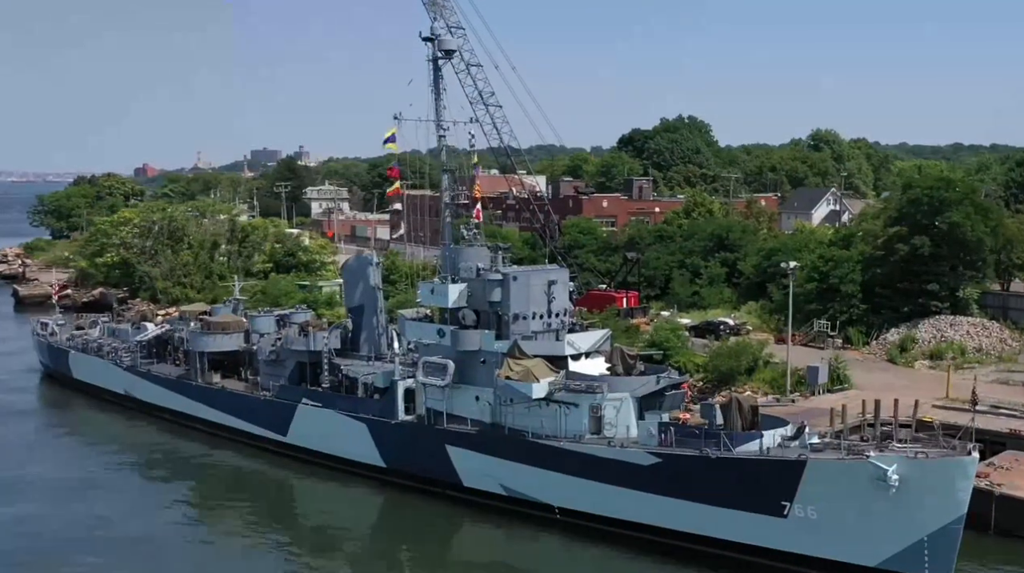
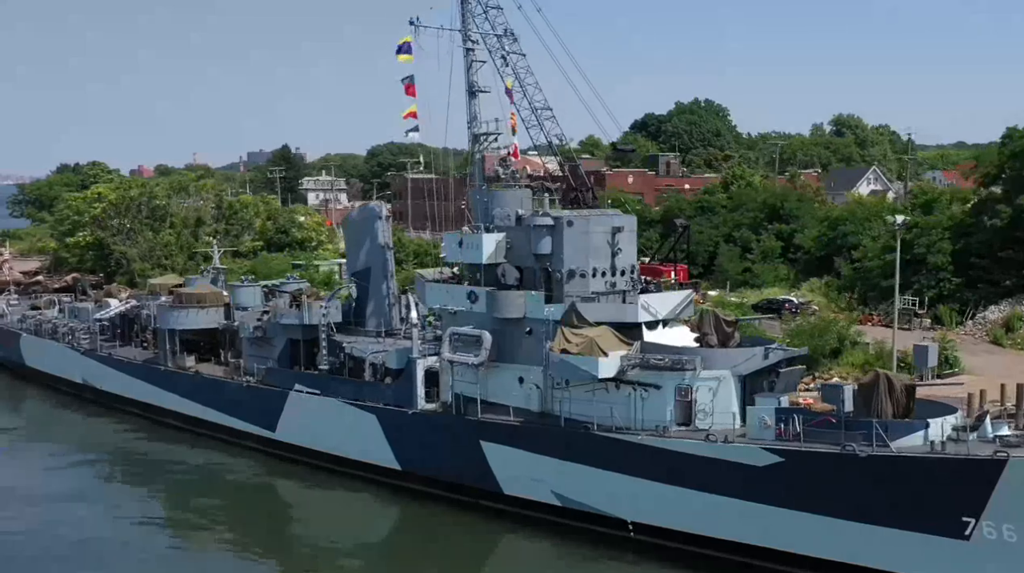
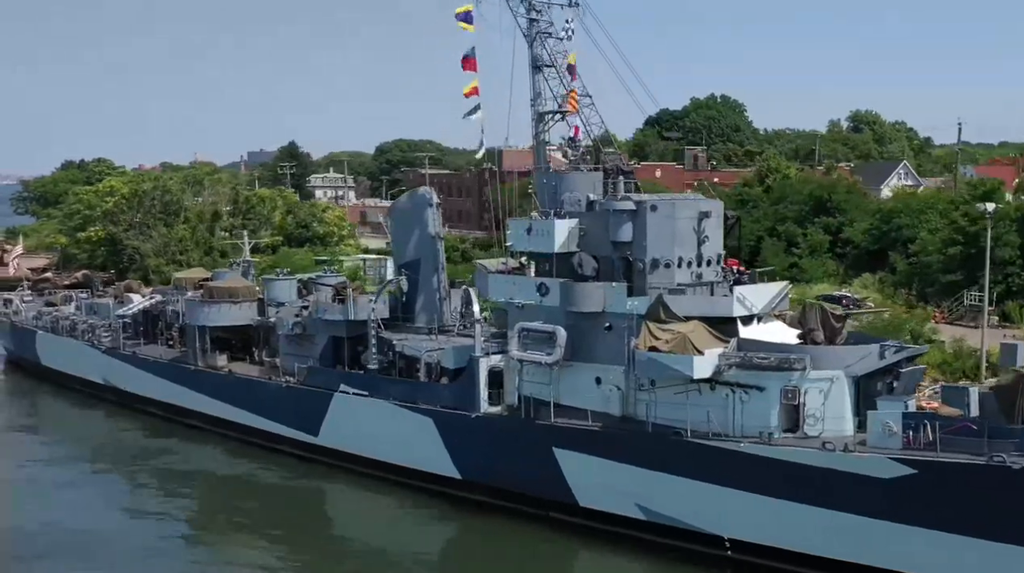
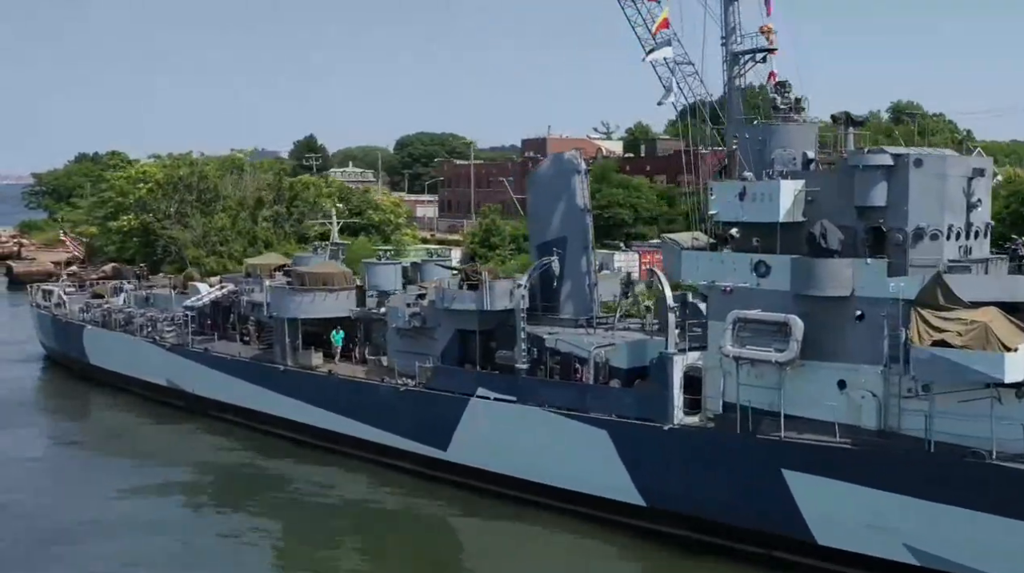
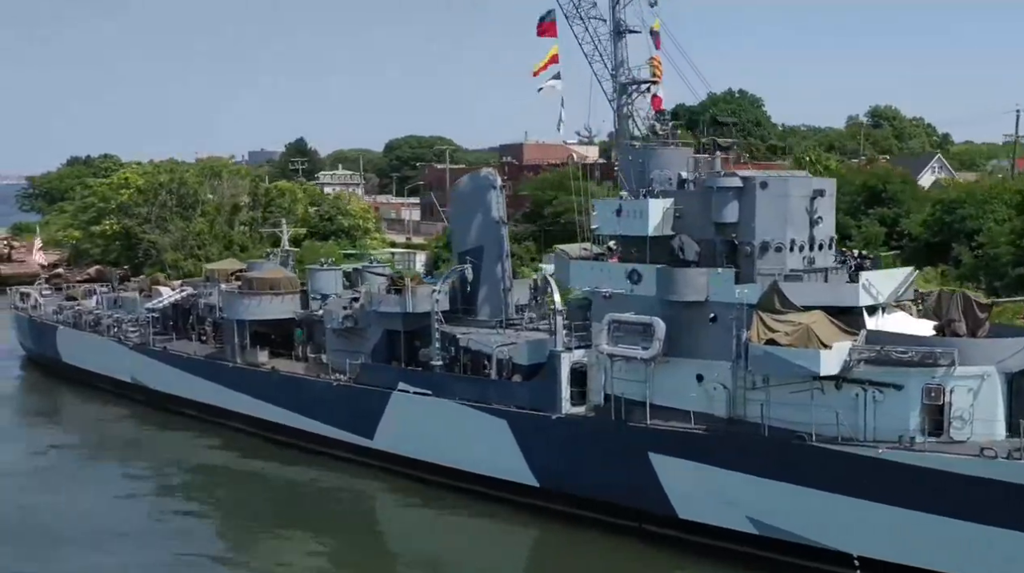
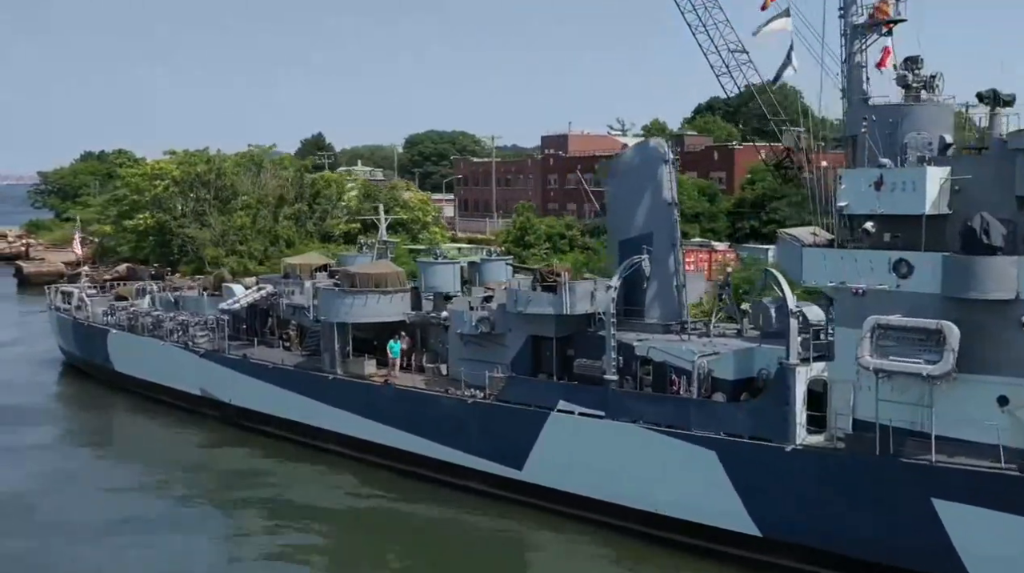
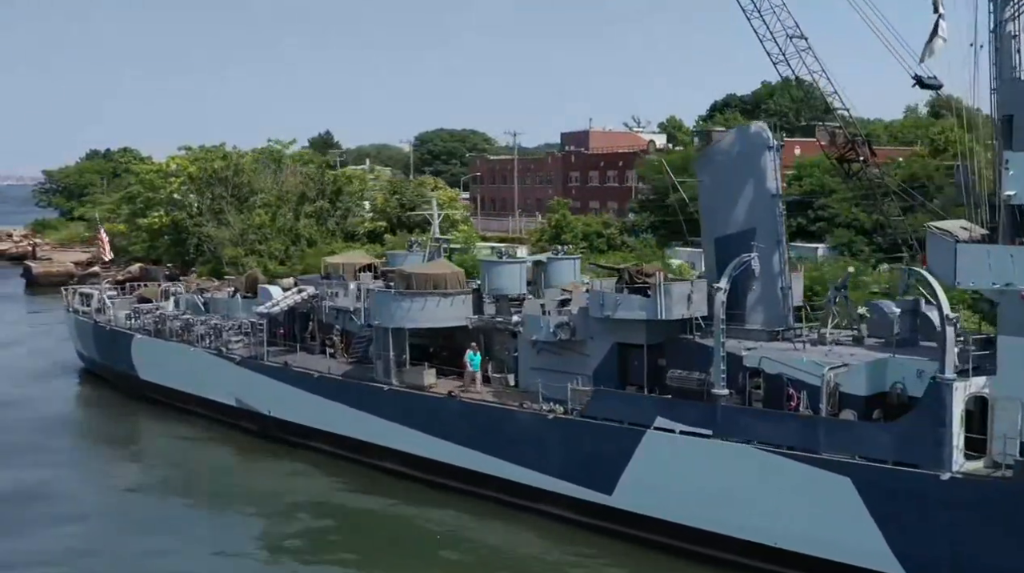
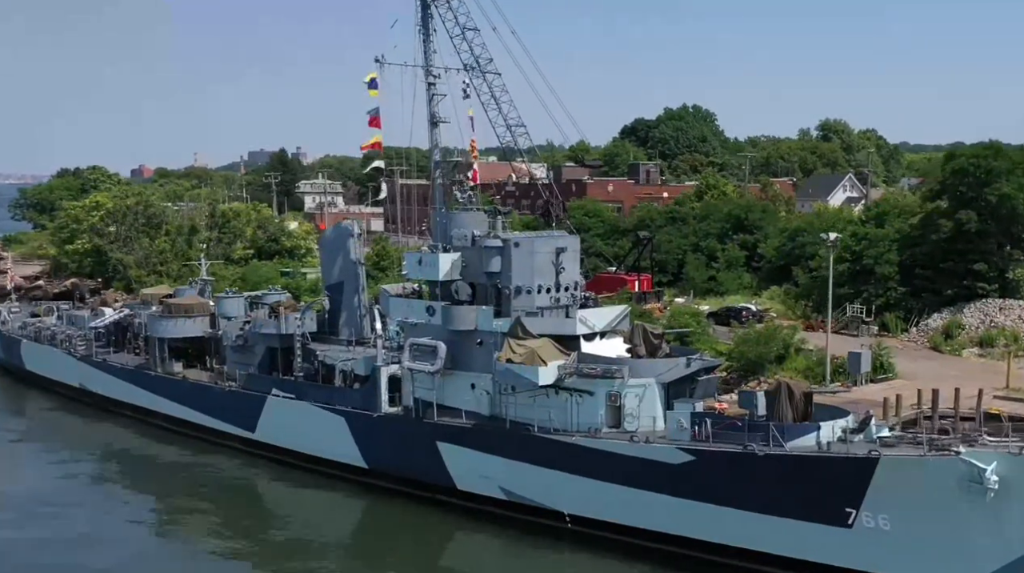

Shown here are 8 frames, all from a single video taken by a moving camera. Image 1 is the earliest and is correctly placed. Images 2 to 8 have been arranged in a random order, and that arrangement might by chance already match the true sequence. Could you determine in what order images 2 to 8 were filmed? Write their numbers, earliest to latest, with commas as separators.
8, 2, 3, 5, 4, 6, 7
